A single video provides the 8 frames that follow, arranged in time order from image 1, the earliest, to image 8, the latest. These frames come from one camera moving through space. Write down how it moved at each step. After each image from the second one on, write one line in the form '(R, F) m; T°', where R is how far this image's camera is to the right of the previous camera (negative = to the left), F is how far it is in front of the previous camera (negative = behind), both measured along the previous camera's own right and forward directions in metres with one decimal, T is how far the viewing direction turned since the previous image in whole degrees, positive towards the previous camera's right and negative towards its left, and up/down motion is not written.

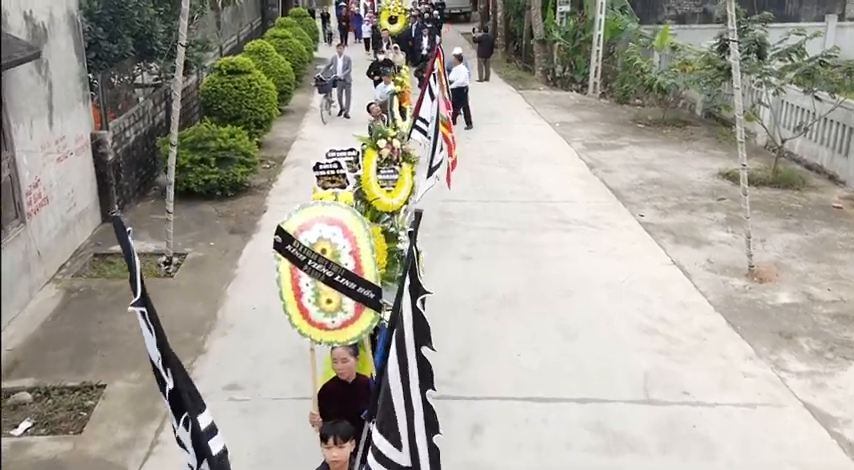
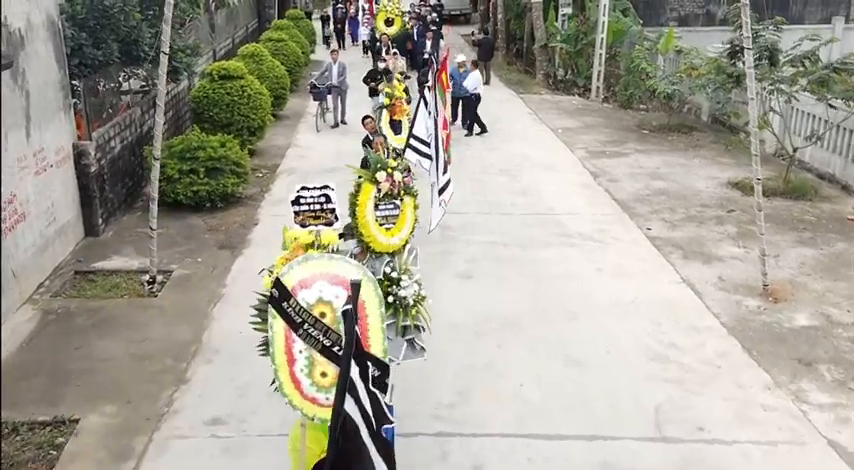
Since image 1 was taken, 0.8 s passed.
(0.0, +0.4) m; 0°
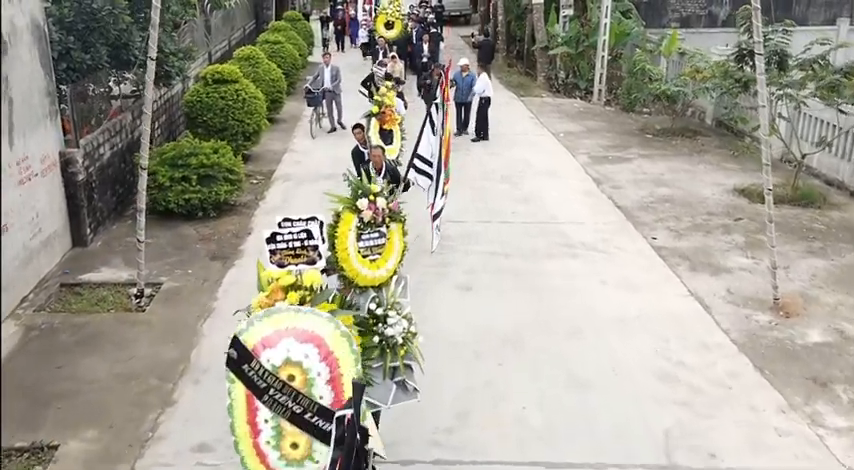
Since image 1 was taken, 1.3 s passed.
(0.0, +0.3) m; 0°
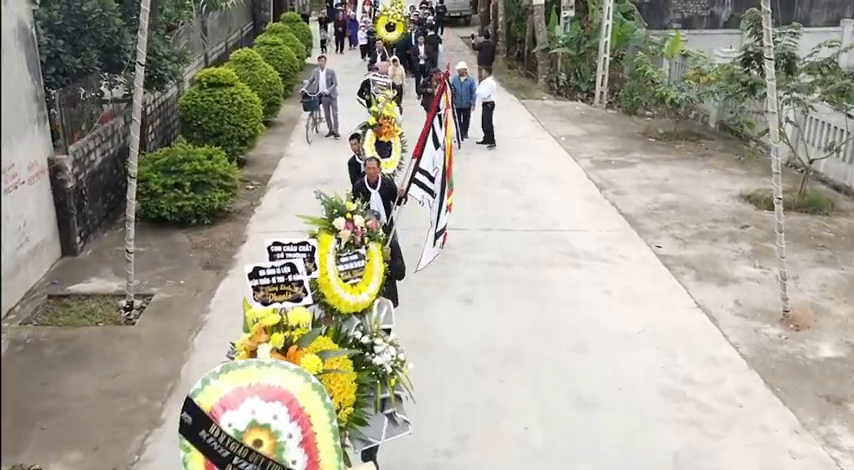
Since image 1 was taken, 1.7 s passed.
(0.0, +0.2) m; 0°
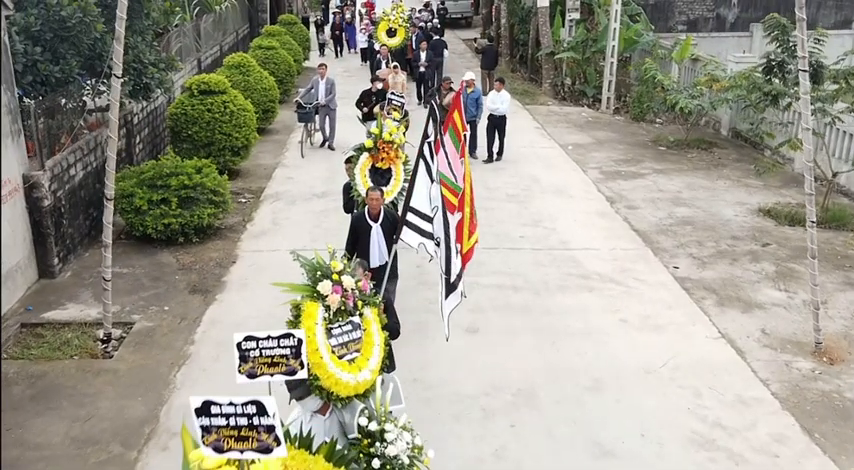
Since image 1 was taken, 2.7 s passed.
(0.0, +0.6) m; 0°
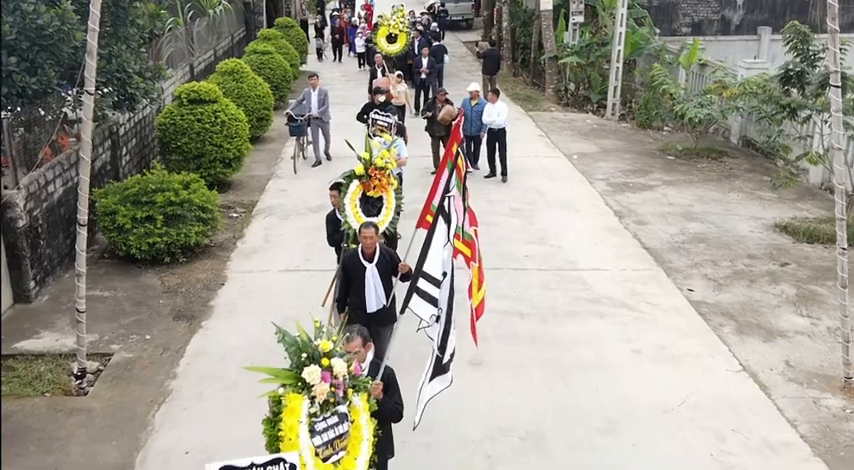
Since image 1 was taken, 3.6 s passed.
(0.0, +0.5) m; 0°
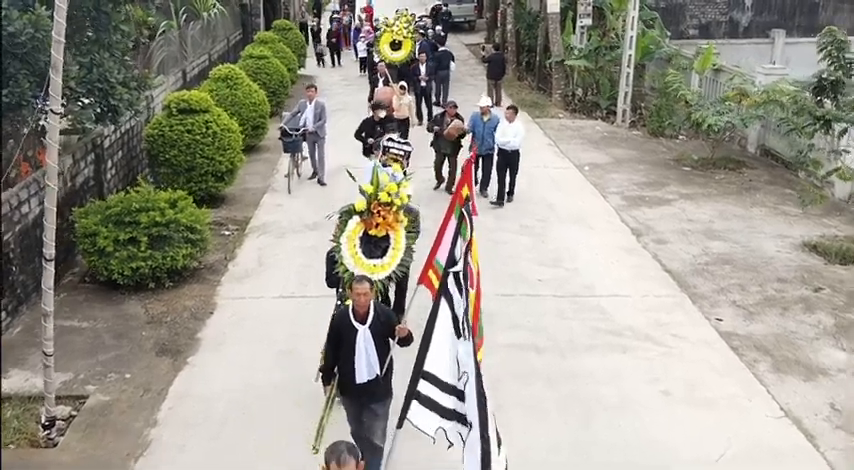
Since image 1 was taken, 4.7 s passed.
(0.0, +0.7) m; 0°
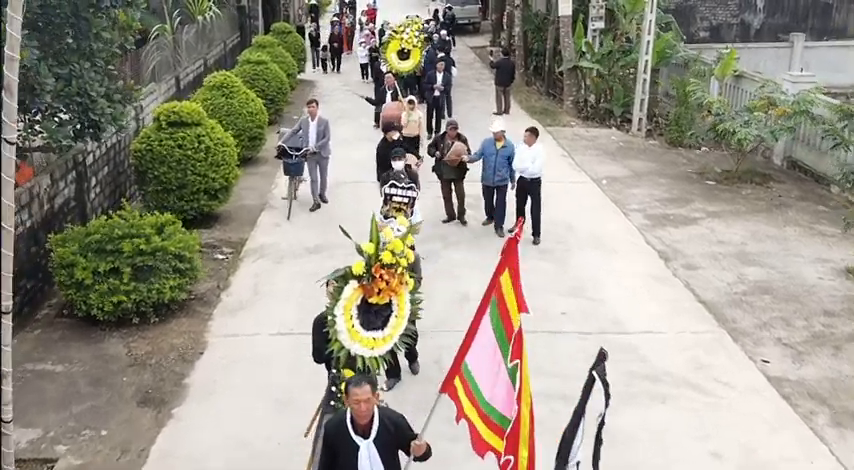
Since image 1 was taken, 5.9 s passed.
(-0.1, +0.8) m; 0°
